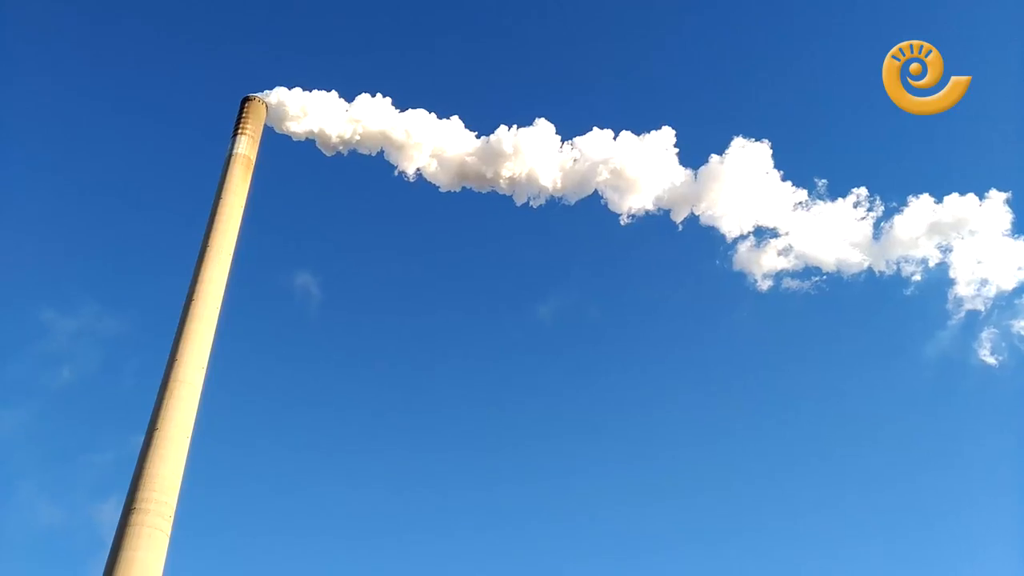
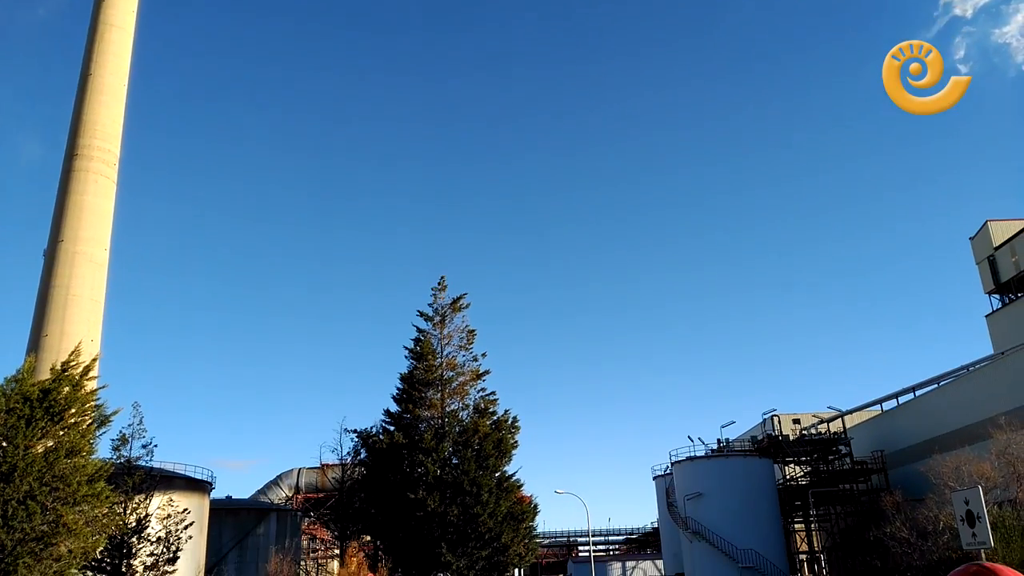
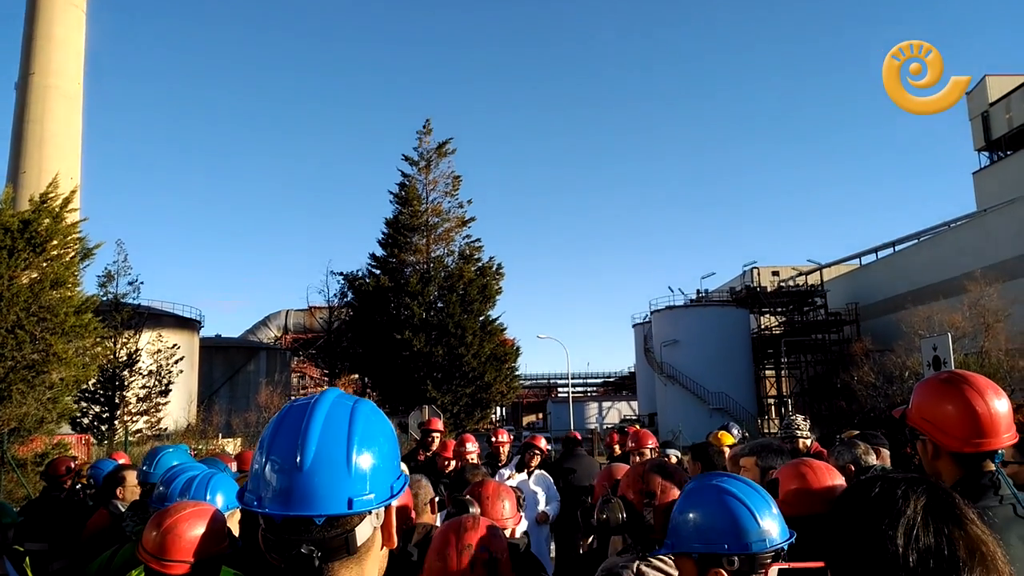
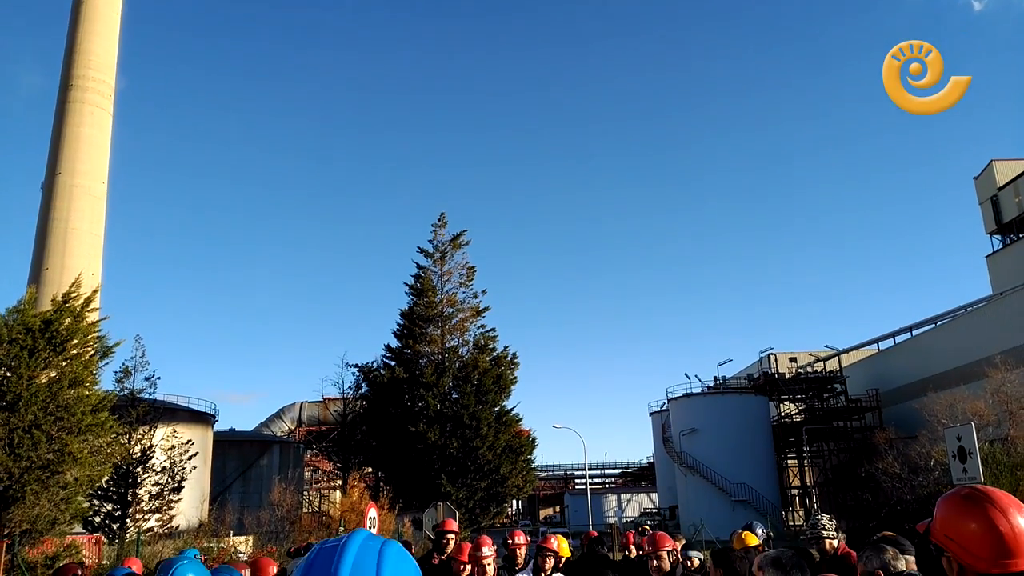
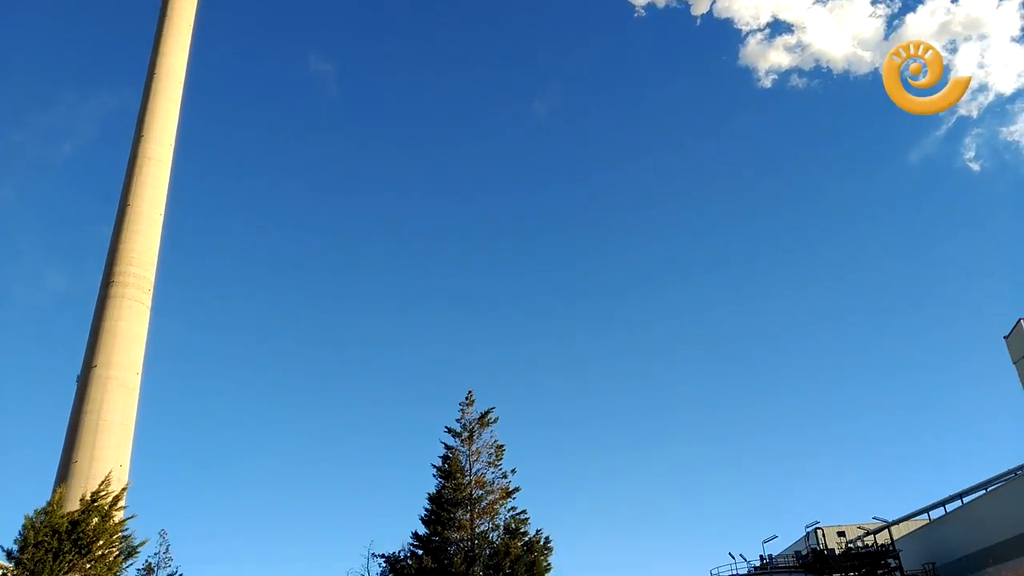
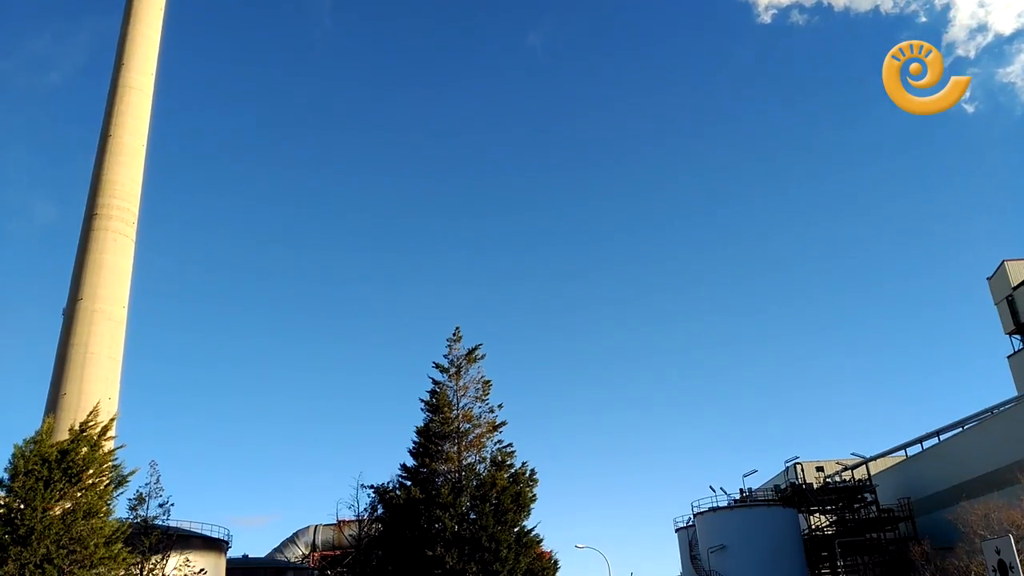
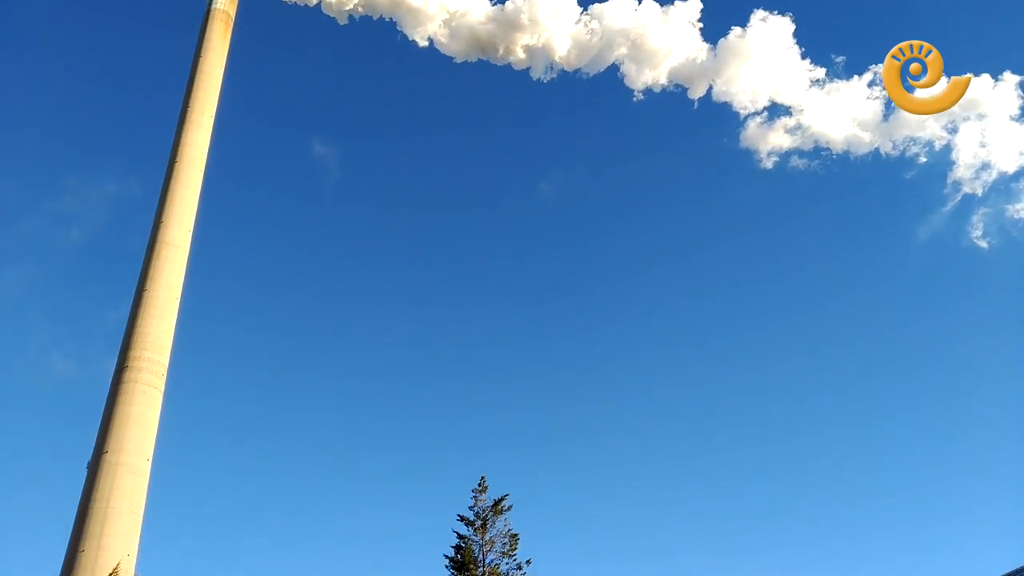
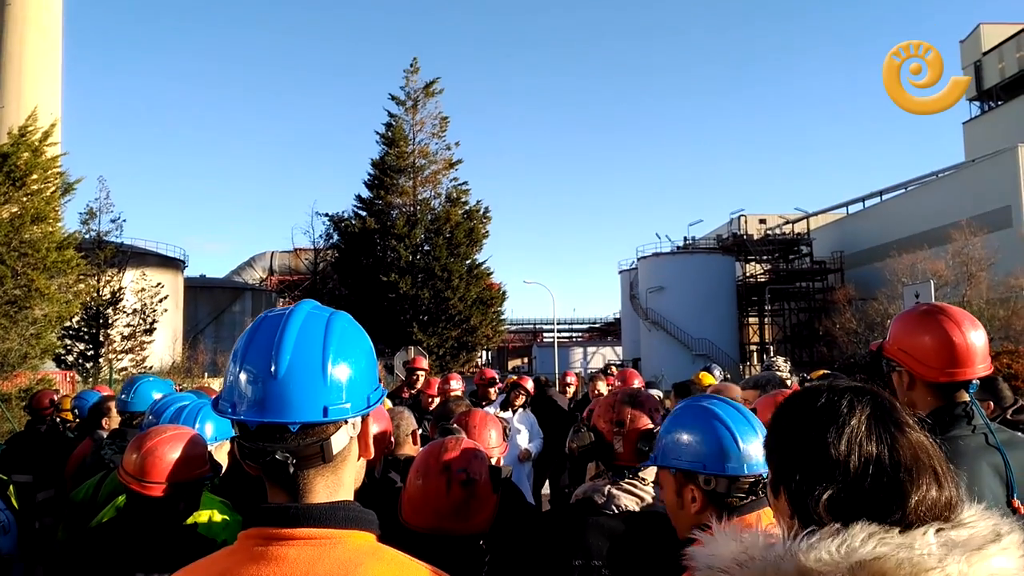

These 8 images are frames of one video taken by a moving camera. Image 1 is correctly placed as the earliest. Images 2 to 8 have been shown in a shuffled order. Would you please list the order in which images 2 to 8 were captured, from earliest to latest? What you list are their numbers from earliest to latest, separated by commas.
7, 5, 6, 2, 4, 3, 8
